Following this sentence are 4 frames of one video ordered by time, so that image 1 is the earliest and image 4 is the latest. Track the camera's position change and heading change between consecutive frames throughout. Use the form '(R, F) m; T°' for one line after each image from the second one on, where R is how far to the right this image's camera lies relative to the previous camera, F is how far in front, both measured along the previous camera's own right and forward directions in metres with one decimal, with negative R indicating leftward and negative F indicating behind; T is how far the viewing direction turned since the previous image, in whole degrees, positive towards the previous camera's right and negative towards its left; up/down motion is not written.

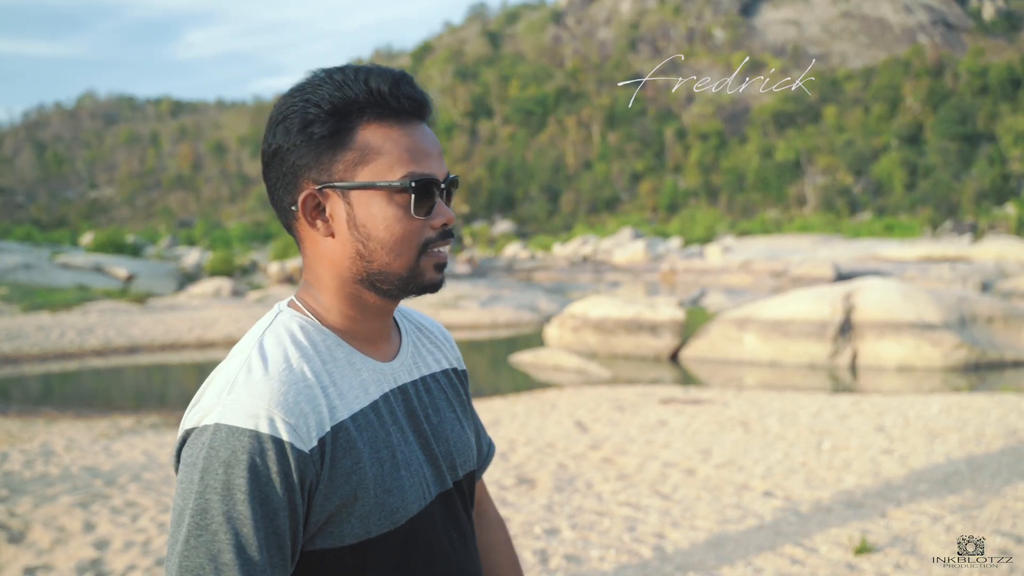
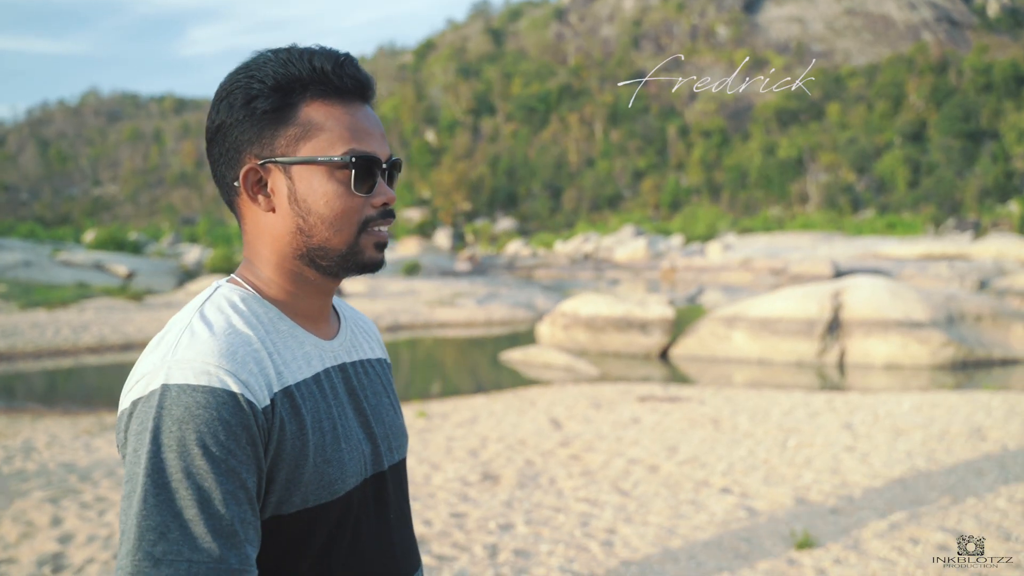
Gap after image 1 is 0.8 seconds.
(+0.1, 0.0) m; 0°
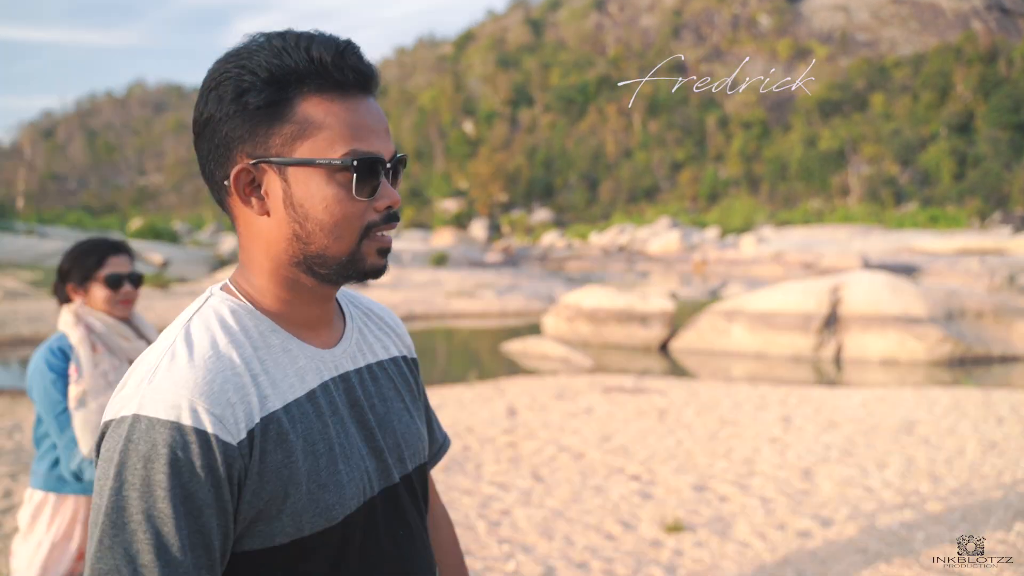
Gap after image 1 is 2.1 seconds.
(+0.3, -0.1) m; -3°
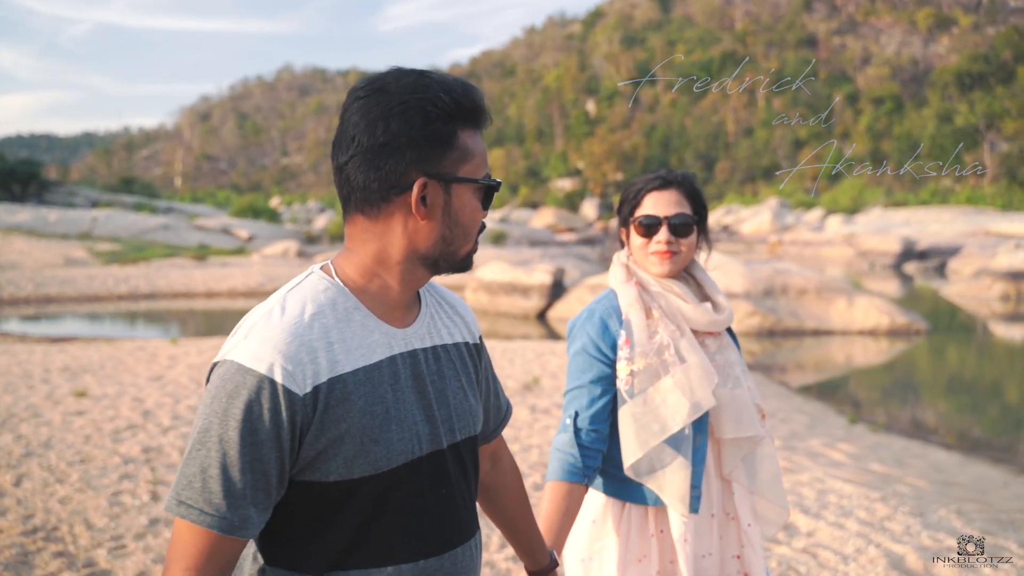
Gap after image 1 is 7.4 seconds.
(+1.9, -0.8) m; -10°
